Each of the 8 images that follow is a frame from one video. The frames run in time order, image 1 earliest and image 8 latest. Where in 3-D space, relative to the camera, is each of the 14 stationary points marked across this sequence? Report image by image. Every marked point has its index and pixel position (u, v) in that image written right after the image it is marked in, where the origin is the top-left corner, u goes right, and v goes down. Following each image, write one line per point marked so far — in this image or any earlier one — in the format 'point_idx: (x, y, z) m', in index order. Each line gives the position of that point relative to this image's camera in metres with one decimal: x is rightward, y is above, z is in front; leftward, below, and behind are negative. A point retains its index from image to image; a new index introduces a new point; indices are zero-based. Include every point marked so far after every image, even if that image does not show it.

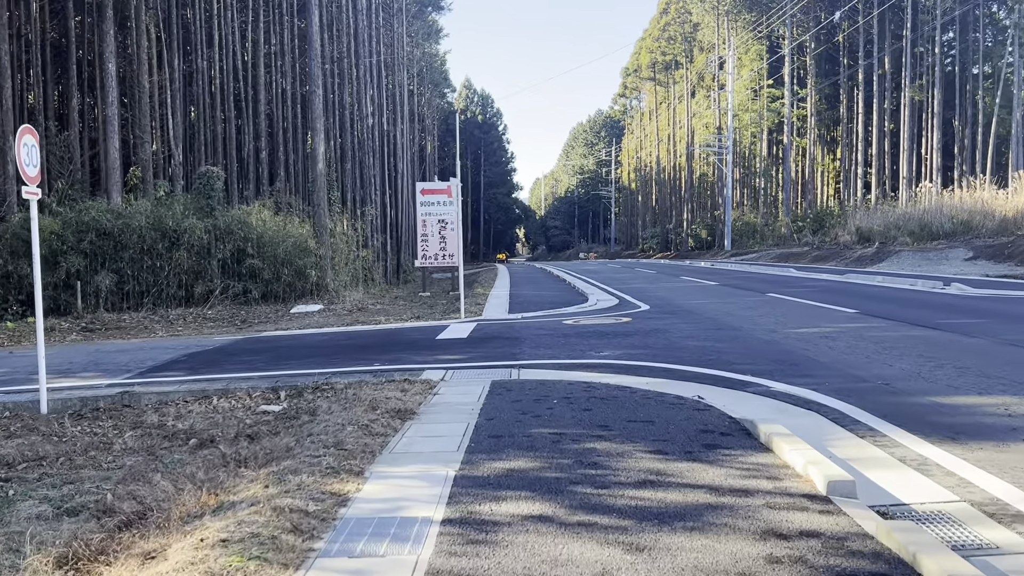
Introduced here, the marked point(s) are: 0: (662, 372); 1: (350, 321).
0: (+1.5, -0.9, +8.2) m
1: (-3.2, -0.7, +15.8) m
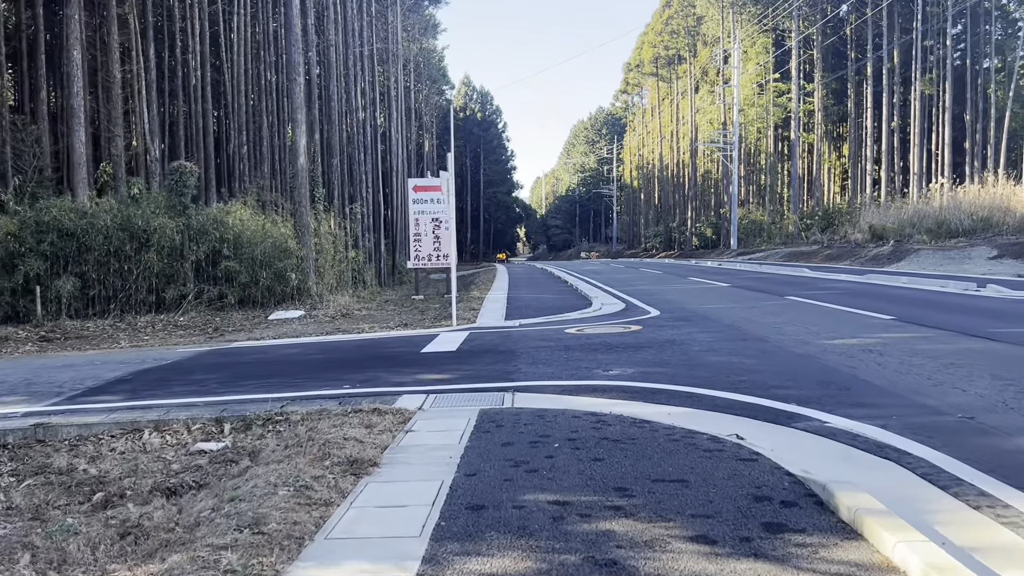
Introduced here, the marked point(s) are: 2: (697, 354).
0: (+1.5, -0.9, +6.8) m
1: (-3.3, -0.7, +14.4) m
2: (+2.1, -0.8, +9.0) m
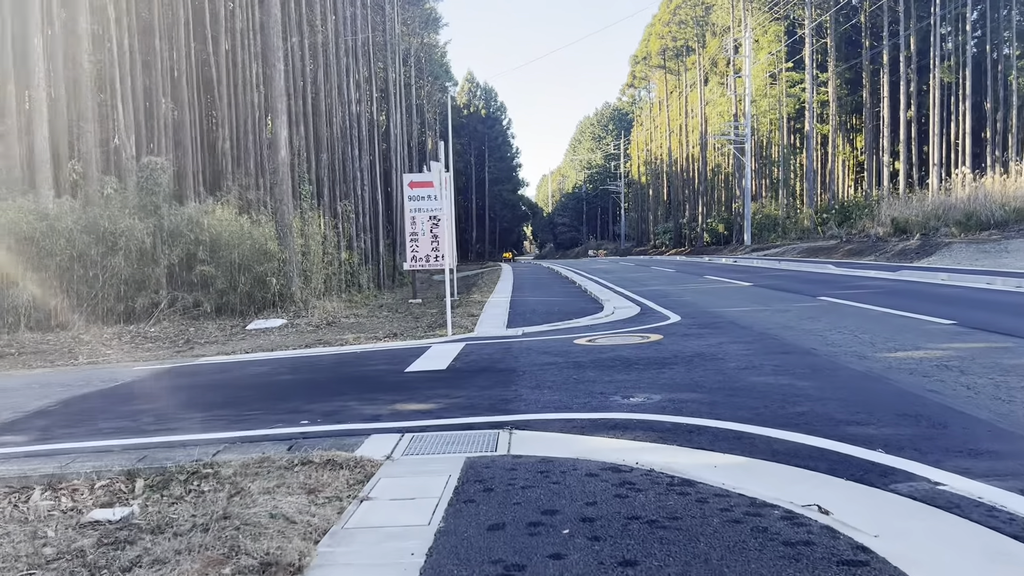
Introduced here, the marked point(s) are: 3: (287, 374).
0: (+1.4, -1.0, +5.2) m
1: (-3.2, -0.8, +12.9) m
2: (+2.1, -0.8, +7.5) m
3: (-2.6, -1.0, +9.3) m
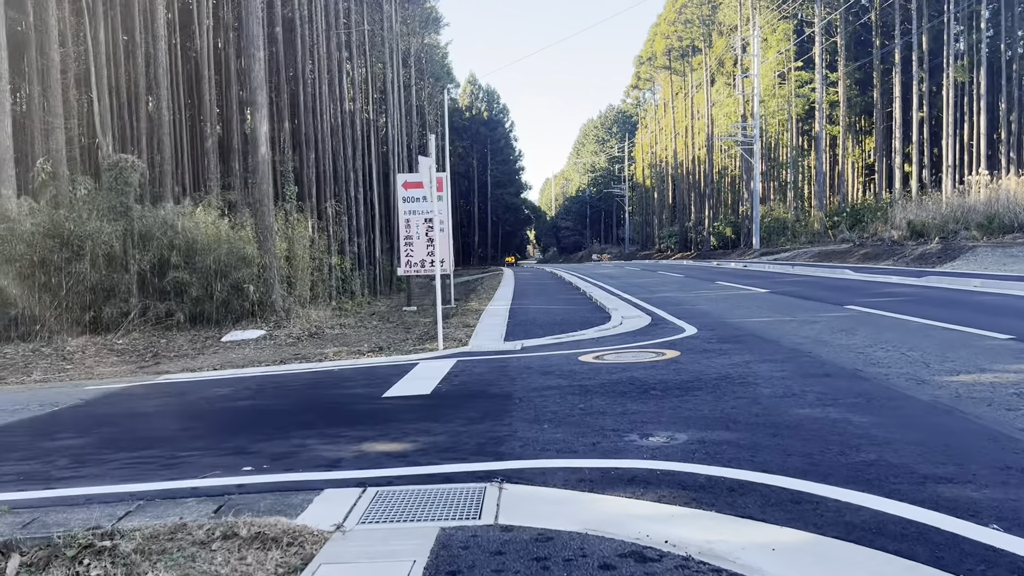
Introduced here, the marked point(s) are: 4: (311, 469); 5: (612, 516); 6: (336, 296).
0: (+1.4, -1.1, +4.0) m
1: (-3.3, -1.0, +11.7) m
2: (+2.0, -0.9, +6.2) m
3: (-2.7, -1.1, +8.1) m
4: (-1.3, -1.2, +5.2) m
5: (+0.5, -1.1, +4.0) m
6: (-4.4, -0.2, +19.9) m
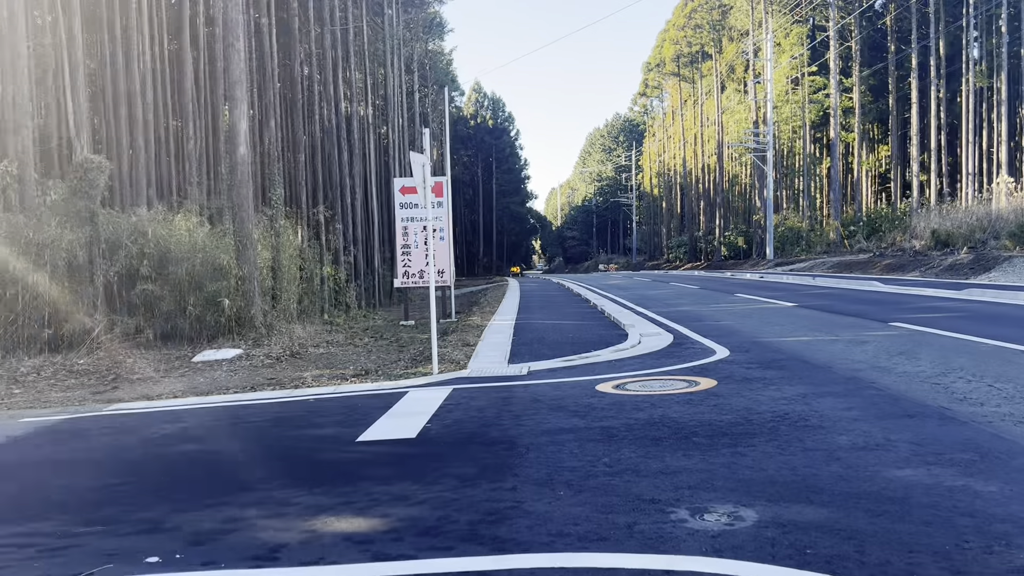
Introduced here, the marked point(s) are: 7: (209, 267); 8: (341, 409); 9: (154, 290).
0: (+1.4, -1.2, +2.5) m
1: (-3.2, -1.2, +10.3) m
2: (+2.1, -1.0, +4.8) m
3: (-2.6, -1.3, +6.6) m
4: (-1.3, -1.3, +3.7) m
5: (+0.5, -1.2, +2.6) m
6: (-4.3, -0.5, +18.5) m
7: (-5.1, +0.4, +13.5) m
8: (-1.6, -1.2, +7.7) m
9: (-5.9, 0.0, +13.2) m
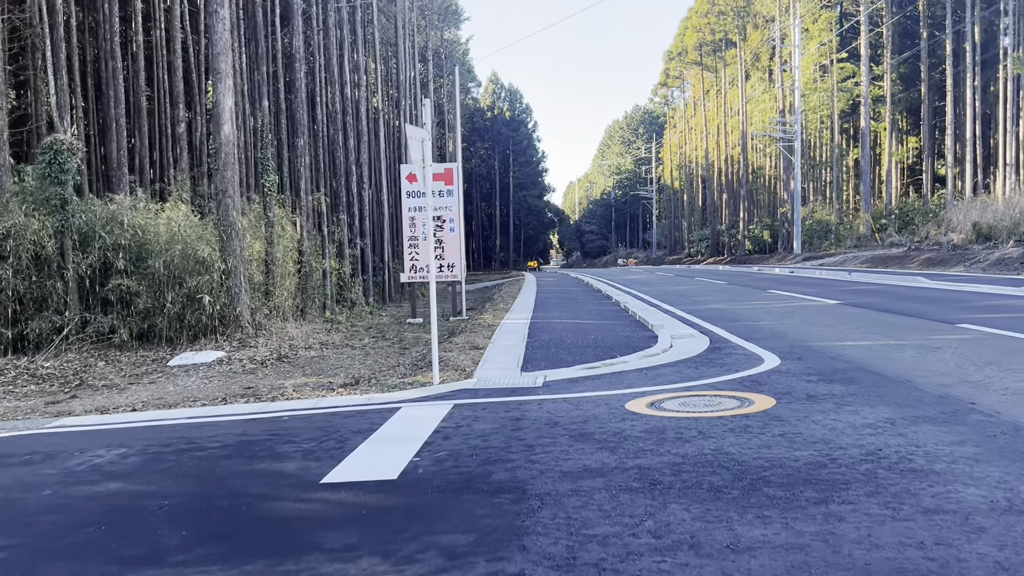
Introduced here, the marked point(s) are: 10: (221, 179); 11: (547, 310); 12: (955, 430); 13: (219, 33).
0: (+1.4, -1.2, +1.1) m
1: (-3.0, -1.1, +8.9) m
2: (+2.1, -1.0, +3.3) m
3: (-2.5, -1.2, +5.3) m
4: (-1.3, -1.3, +2.4) m
5: (+0.5, -1.3, +1.2) m
6: (-4.0, -0.4, +17.2) m
7: (-4.9, +0.4, +12.2) m
8: (-1.5, -1.1, +6.3) m
9: (-5.7, 0.0, +11.9) m
10: (-4.5, +1.7, +12.6) m
11: (+0.7, -0.5, +16.2) m
12: (+2.9, -0.9, +5.2) m
13: (-4.5, +3.9, +12.6) m
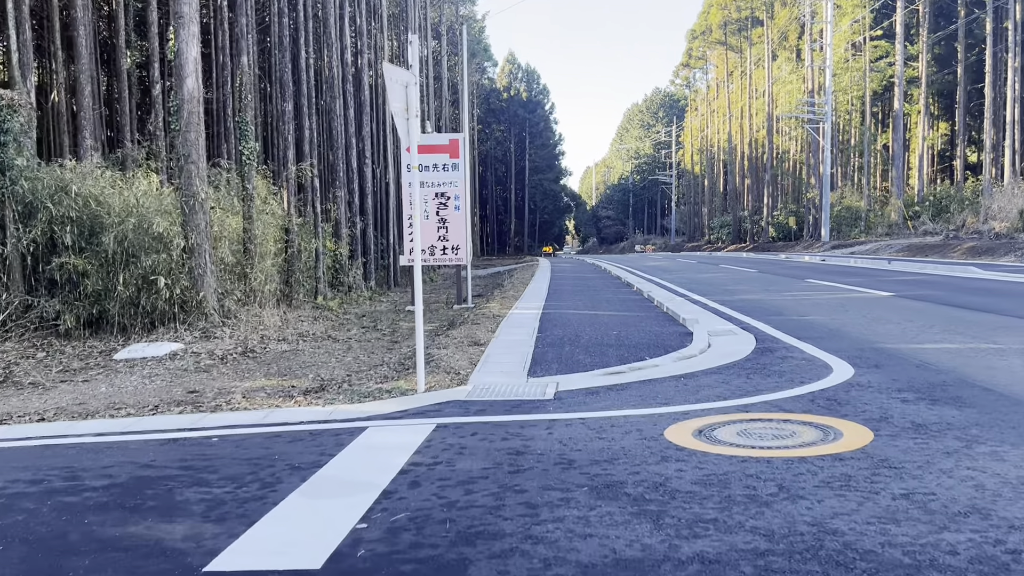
0: (+1.3, -1.2, -0.6) m
1: (-3.0, -0.9, +7.3) m
2: (+2.0, -1.0, +1.6) m
3: (-2.6, -1.1, +3.7) m
4: (-1.4, -1.2, +0.7) m
5: (+0.4, -1.3, -0.5) m
6: (-3.8, 0.0, +15.5) m
7: (-4.8, +0.7, +10.6) m
8: (-1.6, -1.0, +4.7) m
9: (-5.6, +0.3, +10.3) m
10: (-4.4, +2.0, +10.9) m
11: (+0.9, -0.2, +14.5) m
12: (+2.9, -0.9, +3.5) m
13: (-4.3, +4.2, +10.9) m
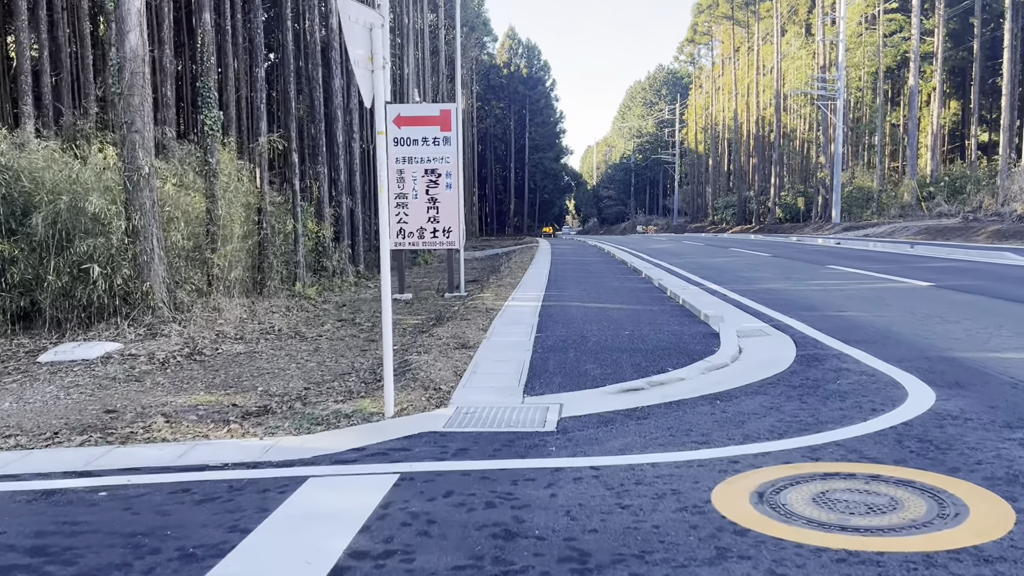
0: (+1.2, -1.4, -2.0) m
1: (-3.1, -0.9, +5.9) m
2: (+2.0, -1.2, +0.2) m
3: (-2.6, -1.2, +2.3) m
4: (-1.4, -1.4, -0.6) m
5: (+0.3, -1.4, -1.9) m
6: (-3.8, +0.2, +14.1) m
7: (-4.8, +0.8, +9.2) m
8: (-1.6, -1.1, +3.3) m
9: (-5.6, +0.4, +8.9) m
10: (-4.4, +2.1, +9.5) m
11: (+0.8, 0.0, +13.1) m
12: (+2.8, -1.0, +2.1) m
13: (-4.4, +4.3, +9.4) m
